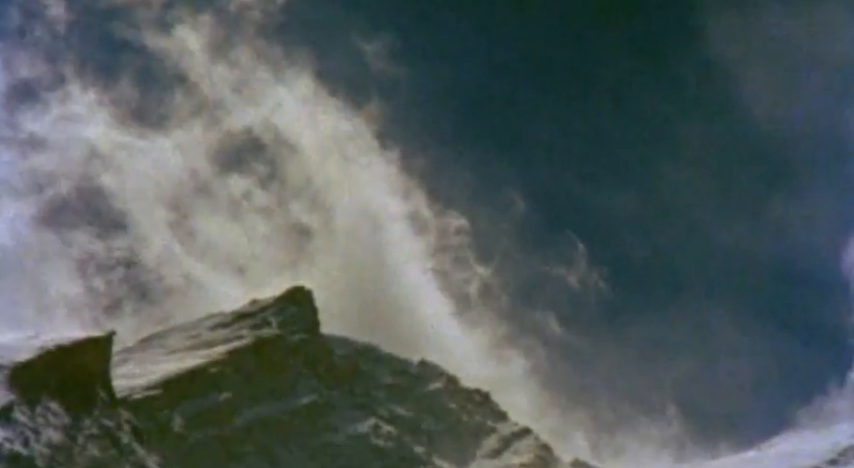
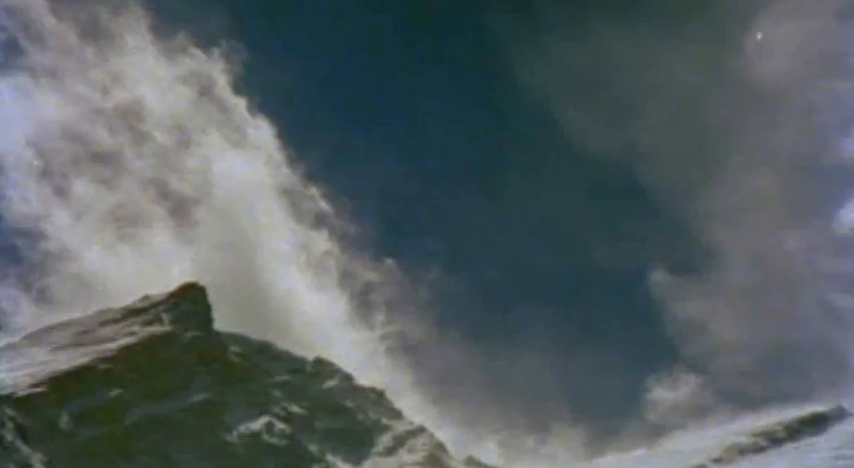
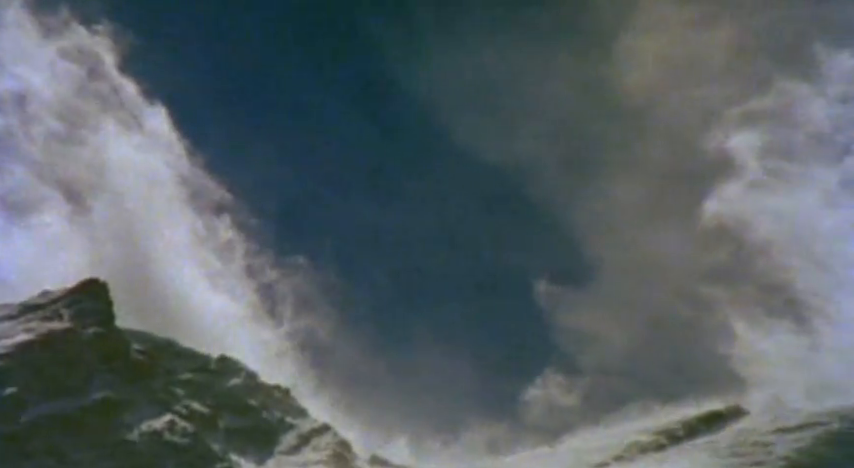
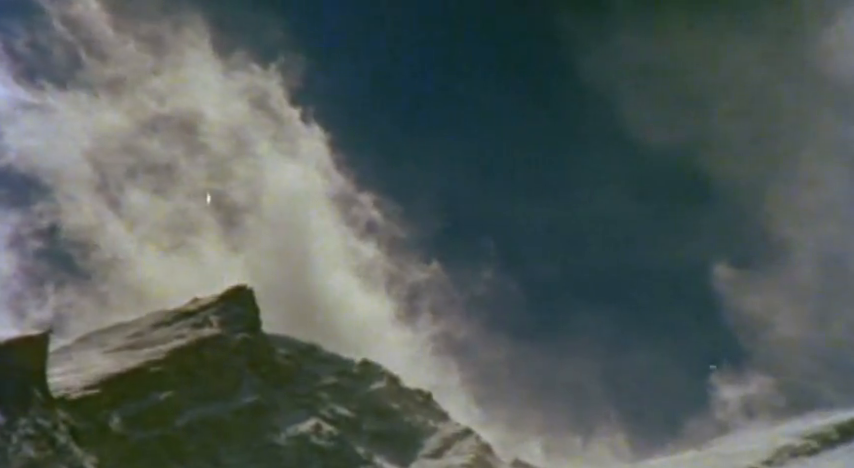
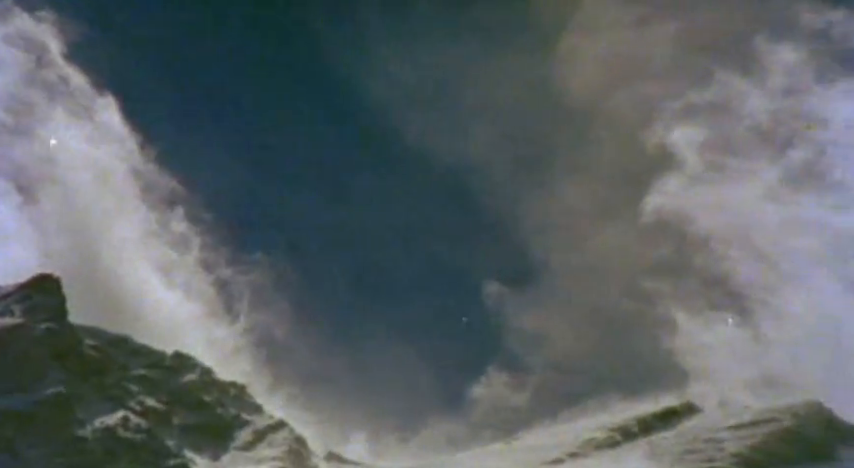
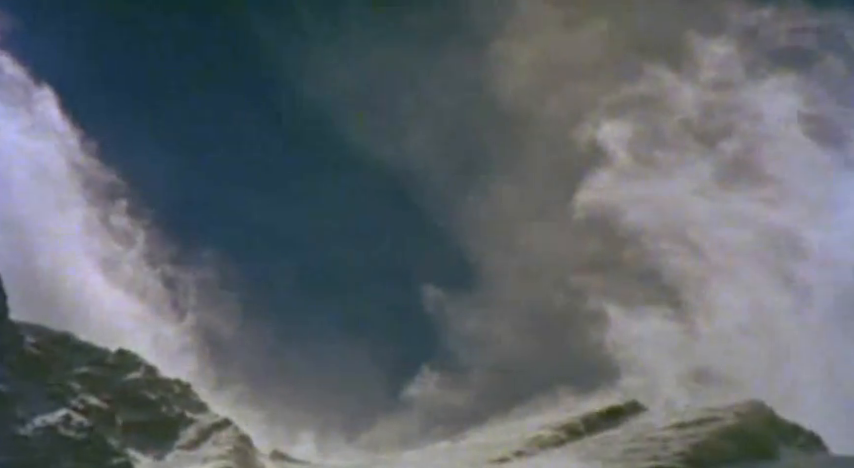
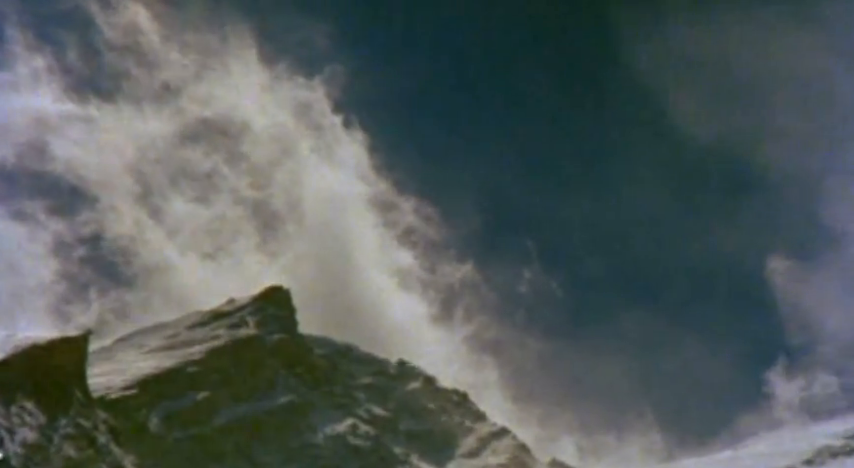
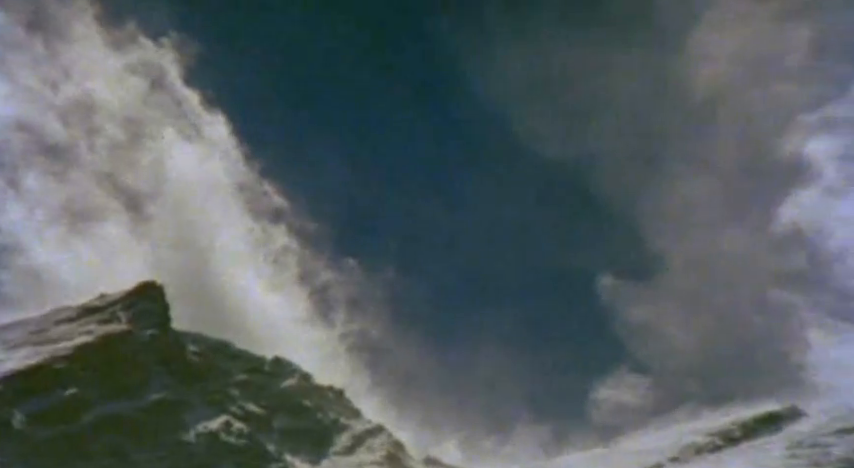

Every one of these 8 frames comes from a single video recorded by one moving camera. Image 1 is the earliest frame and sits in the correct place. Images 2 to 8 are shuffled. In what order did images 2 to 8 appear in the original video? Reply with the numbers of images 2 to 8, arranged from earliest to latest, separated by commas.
7, 4, 2, 8, 3, 5, 6
